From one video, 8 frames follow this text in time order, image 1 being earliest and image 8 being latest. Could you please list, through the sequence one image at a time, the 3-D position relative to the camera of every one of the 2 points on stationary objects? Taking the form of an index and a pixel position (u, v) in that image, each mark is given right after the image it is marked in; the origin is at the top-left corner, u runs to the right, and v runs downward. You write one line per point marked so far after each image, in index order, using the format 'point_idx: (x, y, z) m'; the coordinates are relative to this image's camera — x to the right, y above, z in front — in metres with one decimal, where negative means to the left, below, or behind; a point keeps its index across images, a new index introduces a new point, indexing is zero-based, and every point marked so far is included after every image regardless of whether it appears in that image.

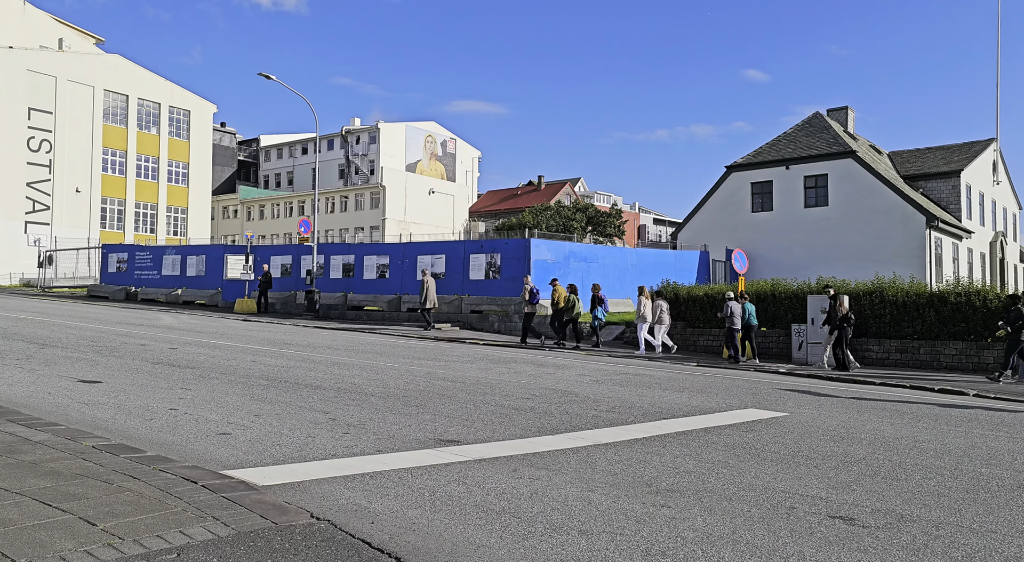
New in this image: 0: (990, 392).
0: (+7.2, -1.6, +12.8) m
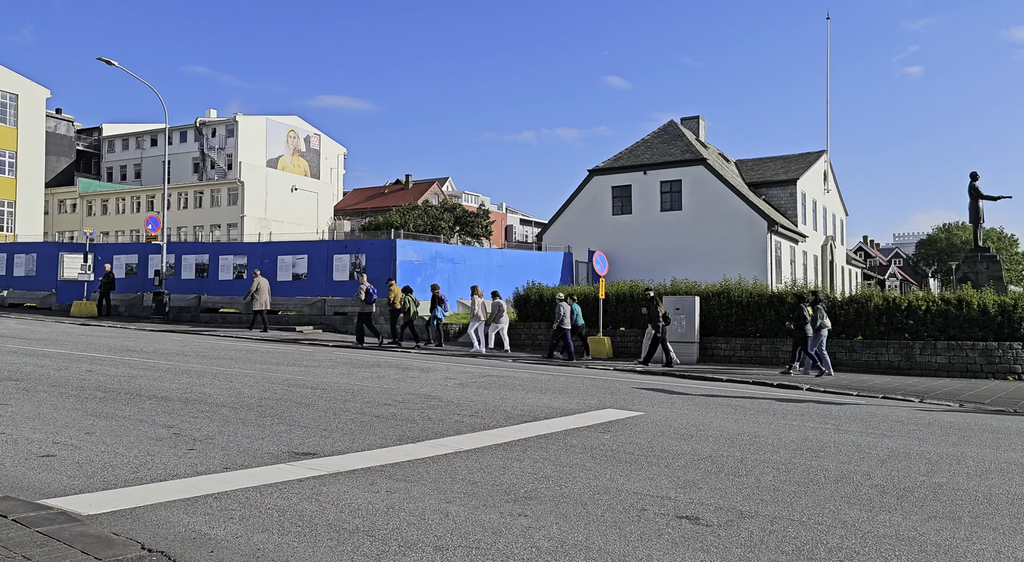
0: (+5.0, -1.9, +13.7) m
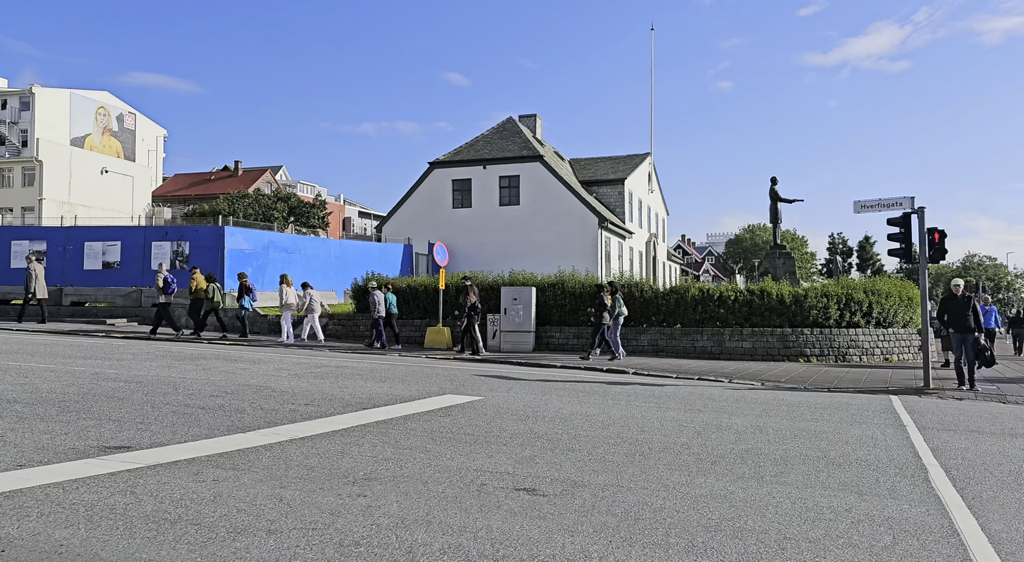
0: (+2.3, -1.7, +14.9) m
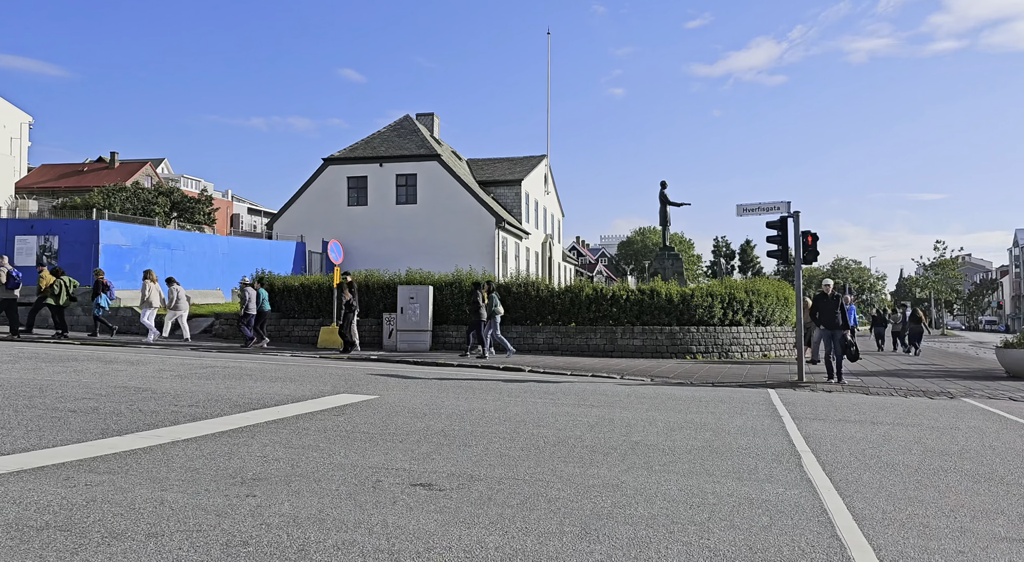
0: (+0.4, -1.6, +15.2) m
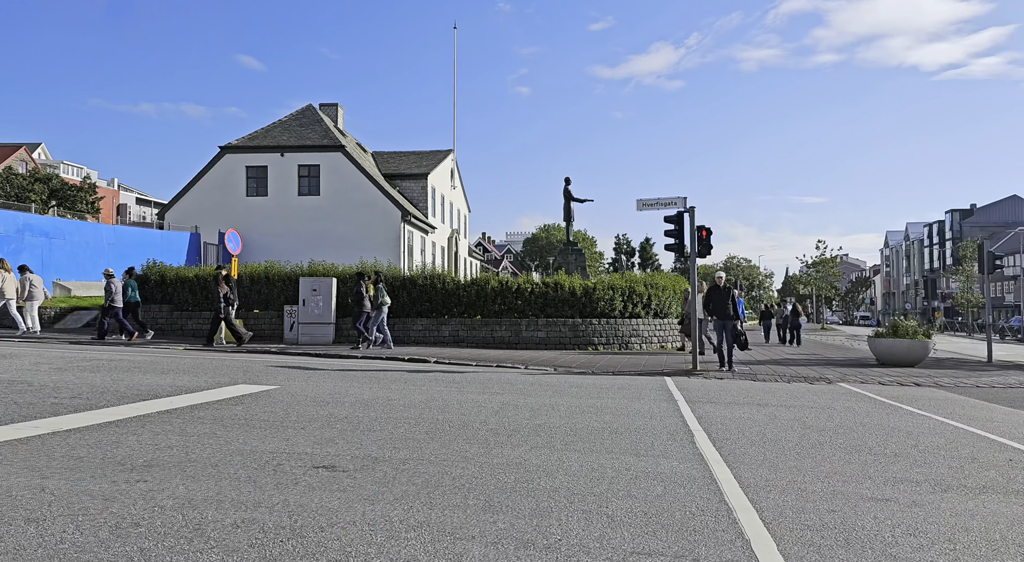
0: (-1.3, -1.4, +15.4) m
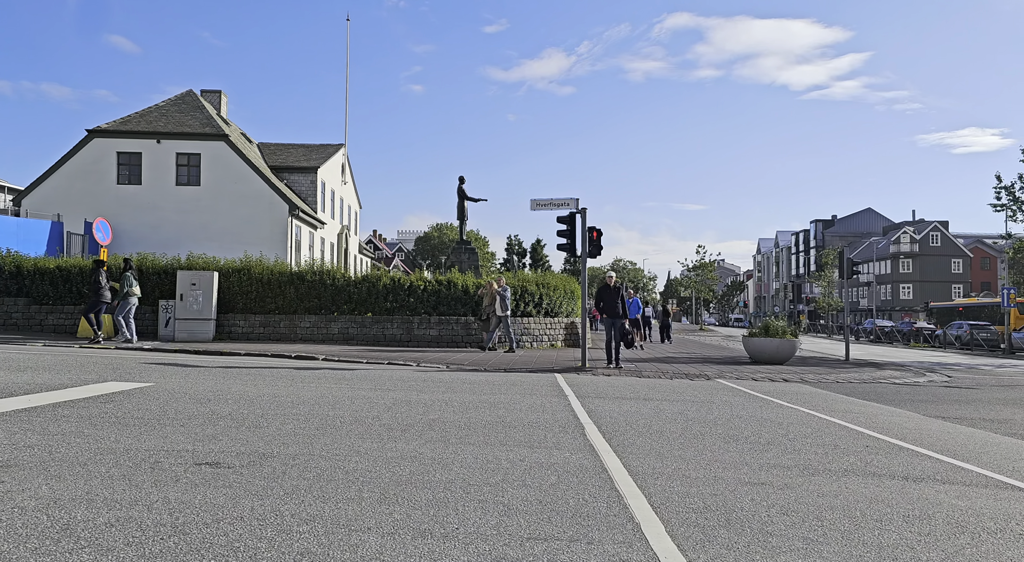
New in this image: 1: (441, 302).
0: (-3.3, -1.3, +15.2) m
1: (-1.5, -0.4, +17.2) m
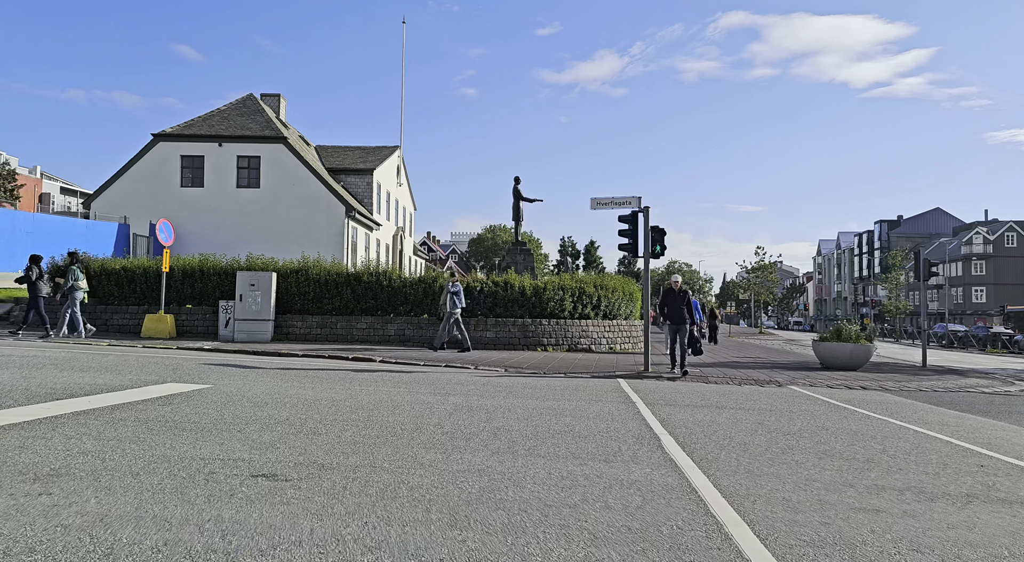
0: (-2.1, -1.3, +14.5) m
1: (-0.1, -0.4, +16.4) m
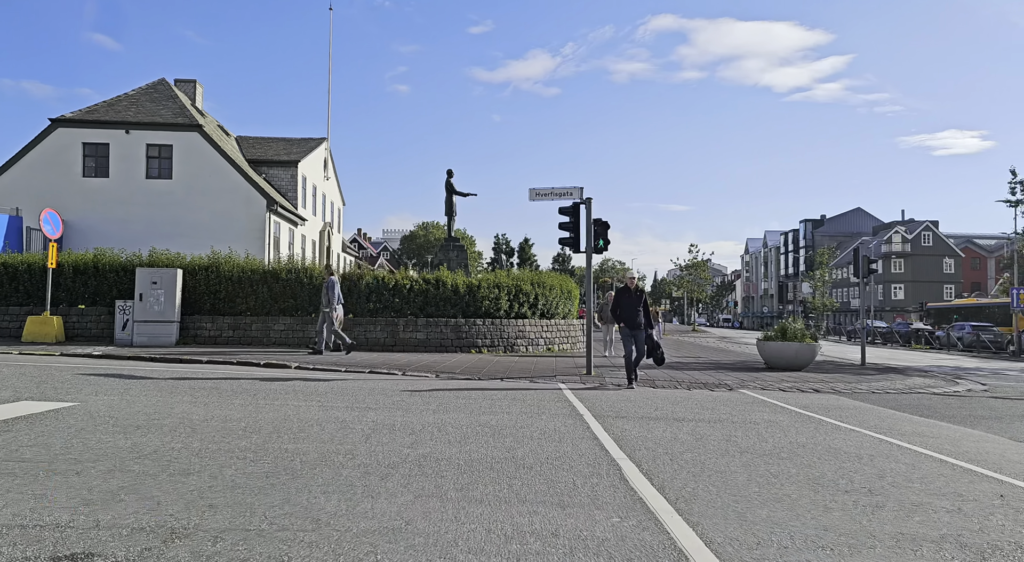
0: (-3.1, -1.2, +11.7) m
1: (-1.3, -0.3, +13.8) m
